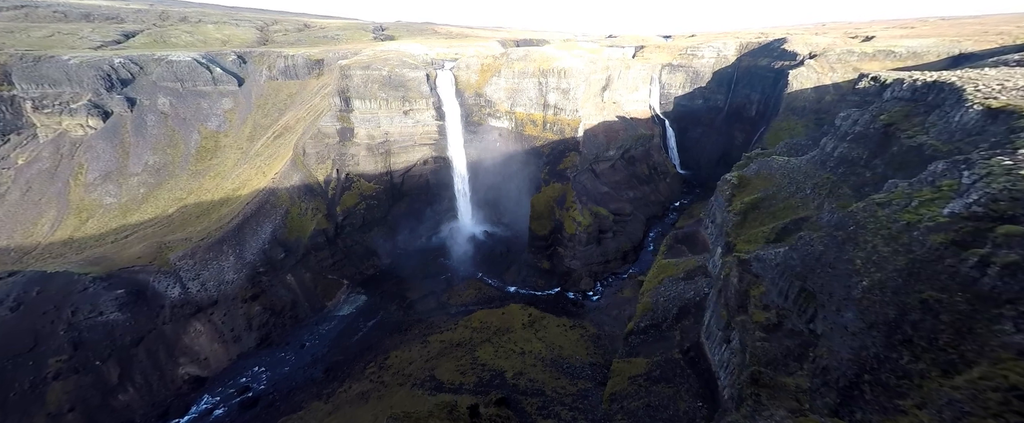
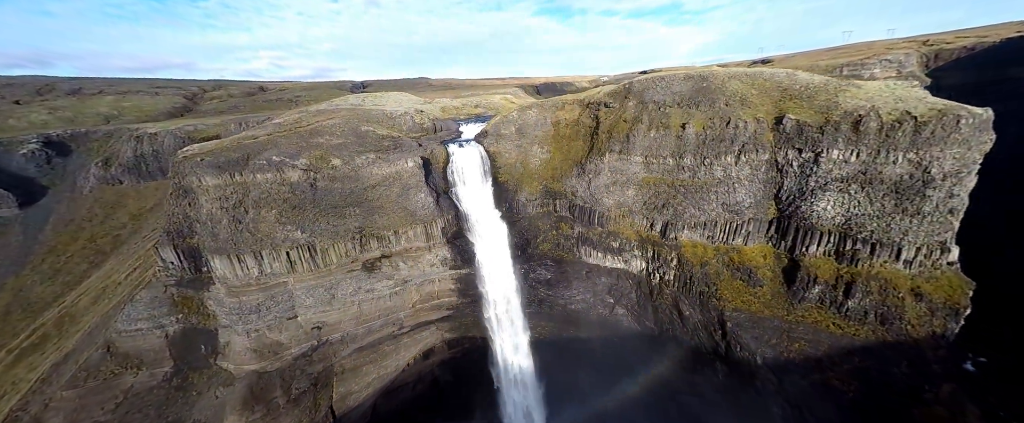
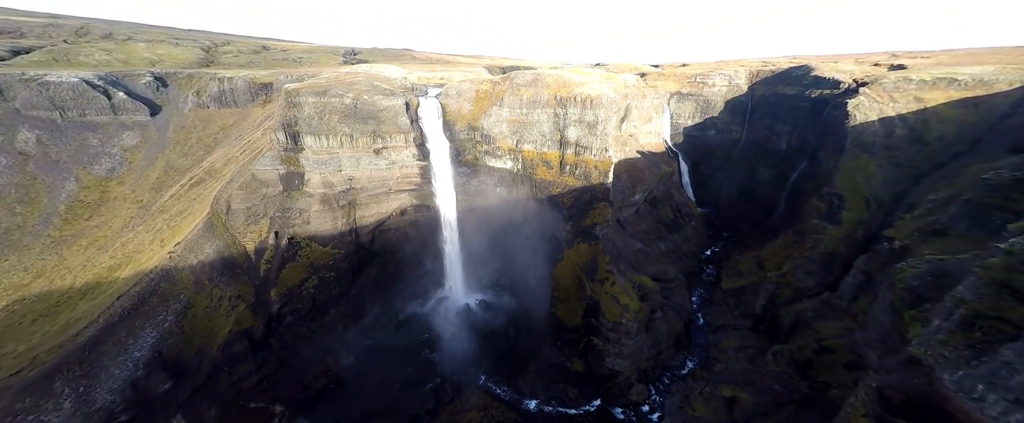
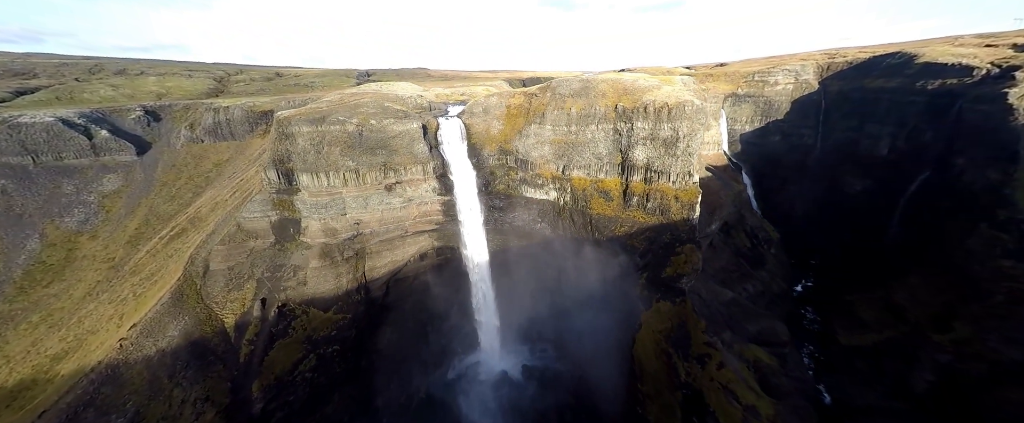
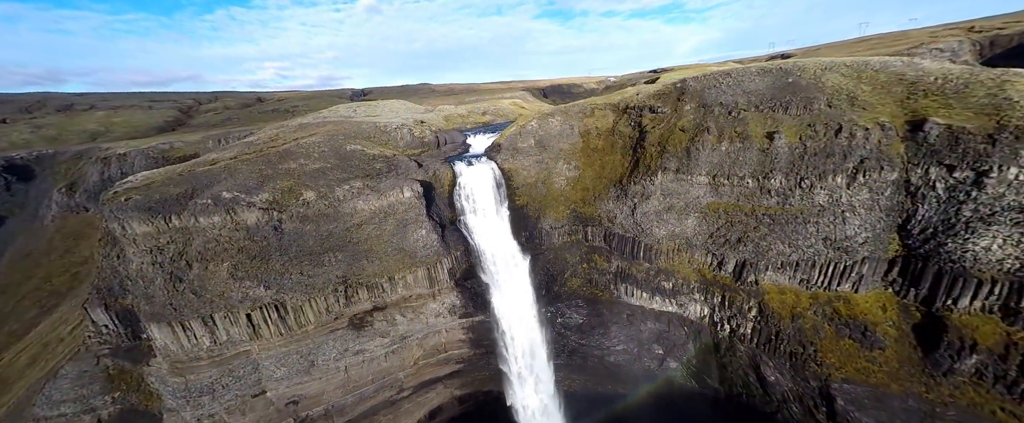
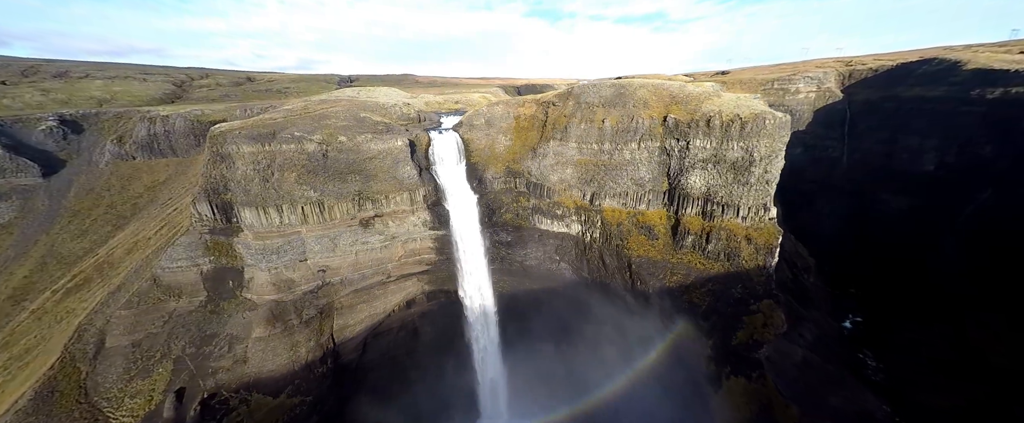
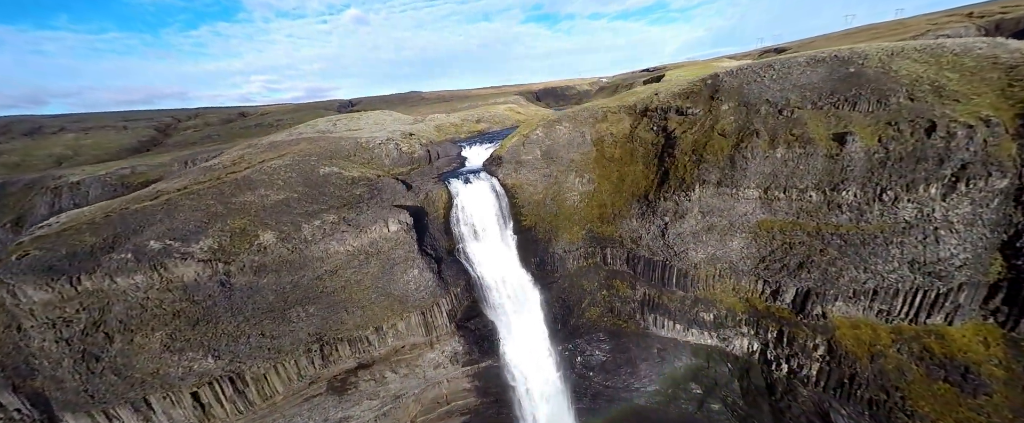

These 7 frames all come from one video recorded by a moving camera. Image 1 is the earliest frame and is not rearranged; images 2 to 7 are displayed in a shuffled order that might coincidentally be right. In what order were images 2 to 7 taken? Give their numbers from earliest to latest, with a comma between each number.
3, 4, 6, 2, 5, 7
